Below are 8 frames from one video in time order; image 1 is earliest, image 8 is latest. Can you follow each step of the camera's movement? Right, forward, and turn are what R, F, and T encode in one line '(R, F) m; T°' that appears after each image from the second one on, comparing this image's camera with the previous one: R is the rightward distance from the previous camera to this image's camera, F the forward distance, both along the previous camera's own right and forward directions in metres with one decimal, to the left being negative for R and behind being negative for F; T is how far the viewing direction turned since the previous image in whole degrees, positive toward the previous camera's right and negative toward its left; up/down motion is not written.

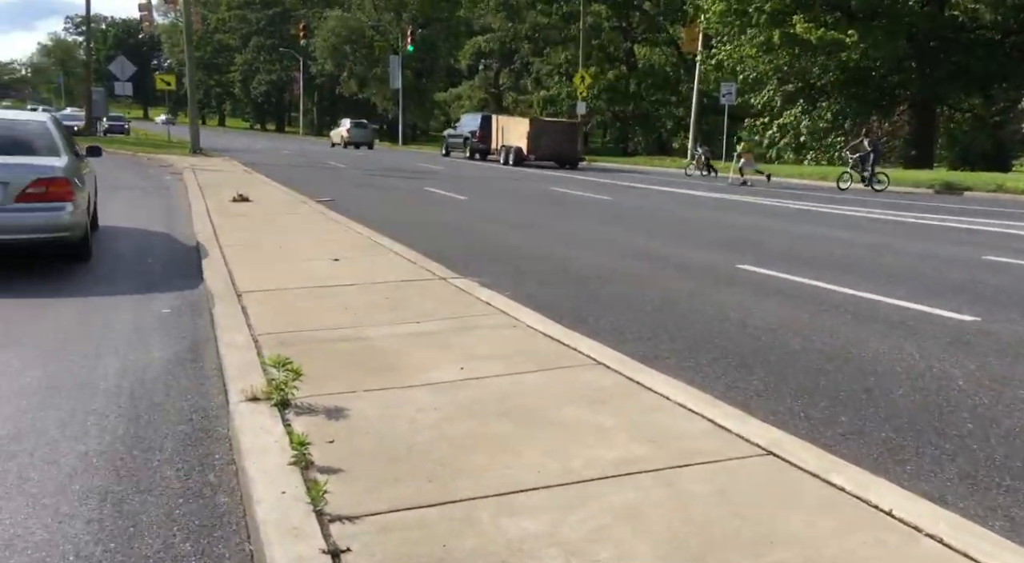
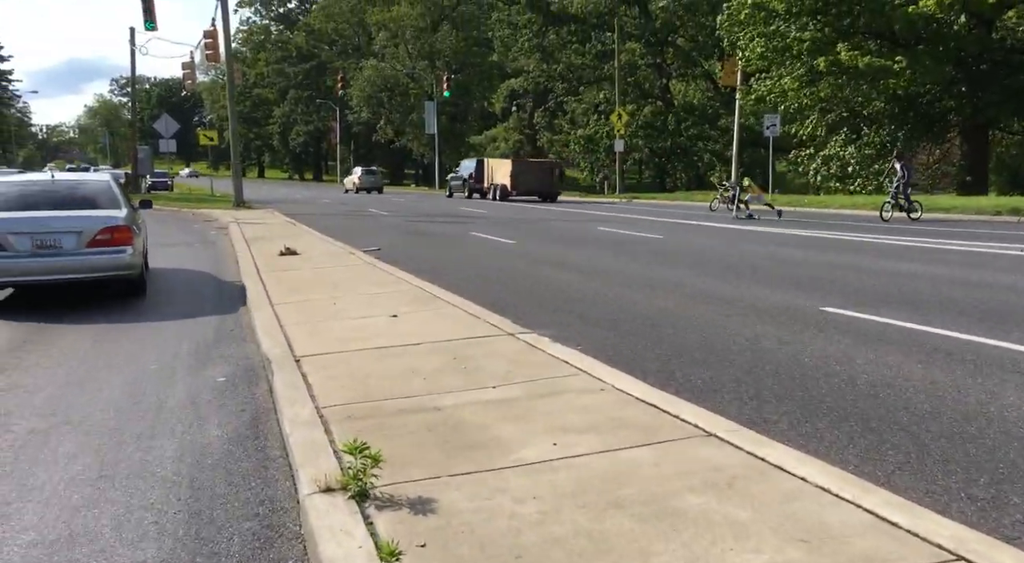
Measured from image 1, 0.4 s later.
(-0.3, +0.5) m; -3°
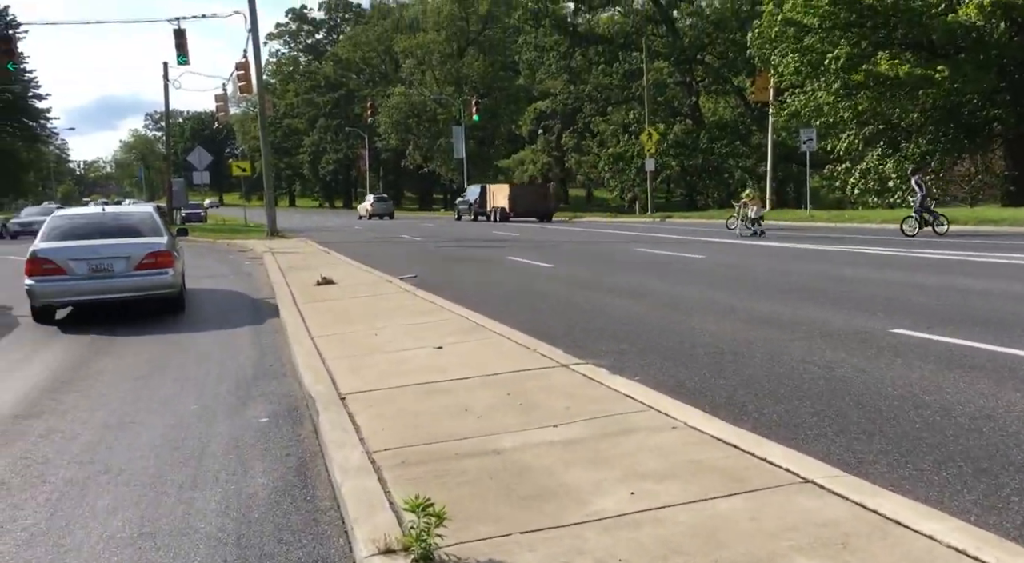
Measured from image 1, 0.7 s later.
(-0.2, +0.4) m; -2°
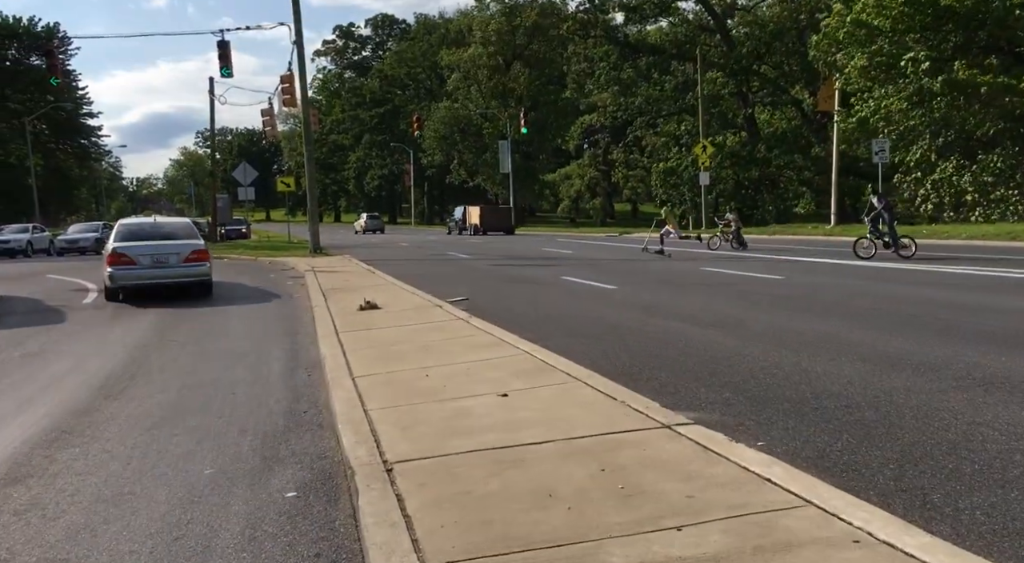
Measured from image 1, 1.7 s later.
(-0.3, +1.4) m; -3°
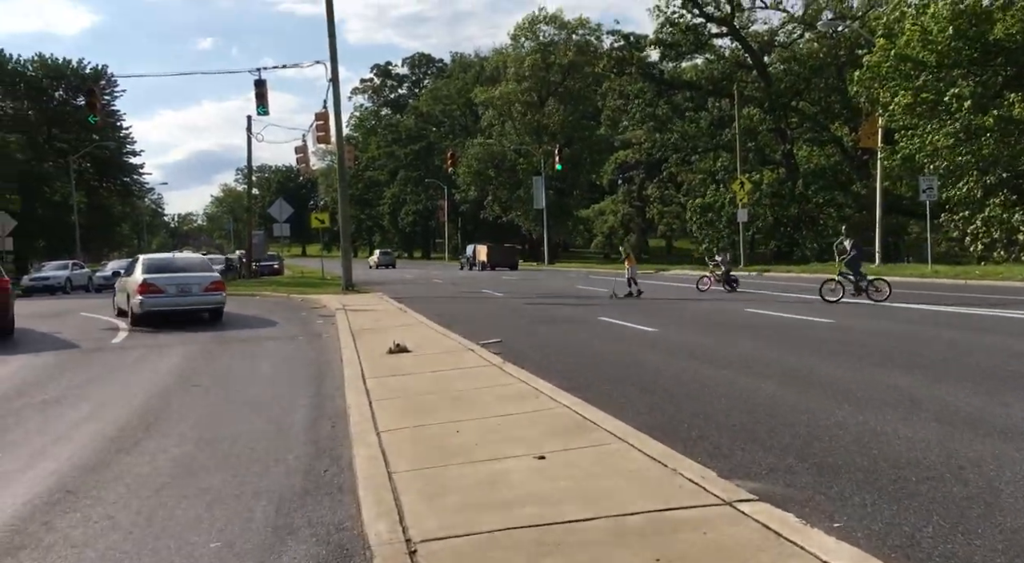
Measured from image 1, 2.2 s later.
(0.0, +0.6) m; -2°
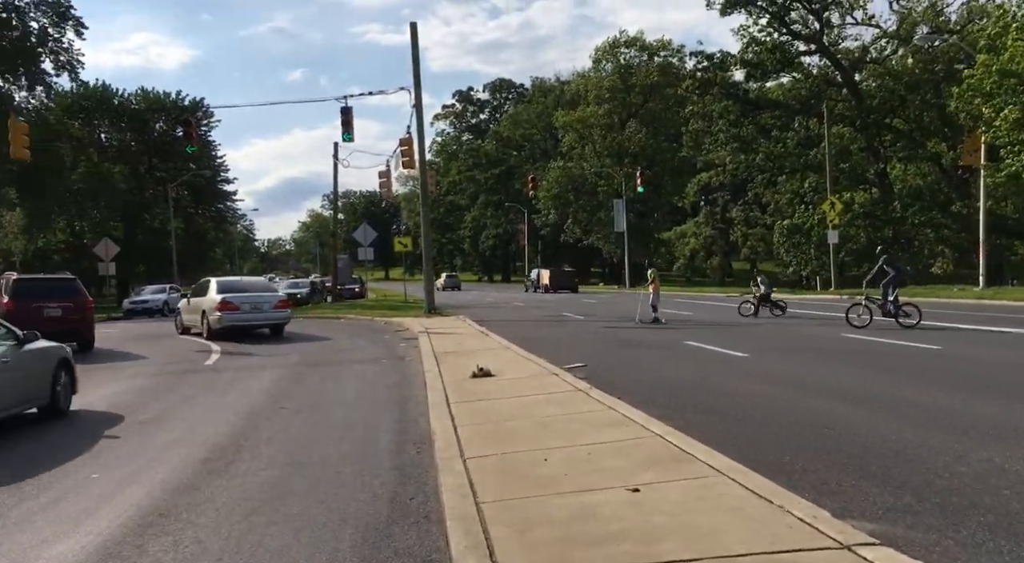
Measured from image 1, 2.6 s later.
(-0.1, +0.2) m; -5°
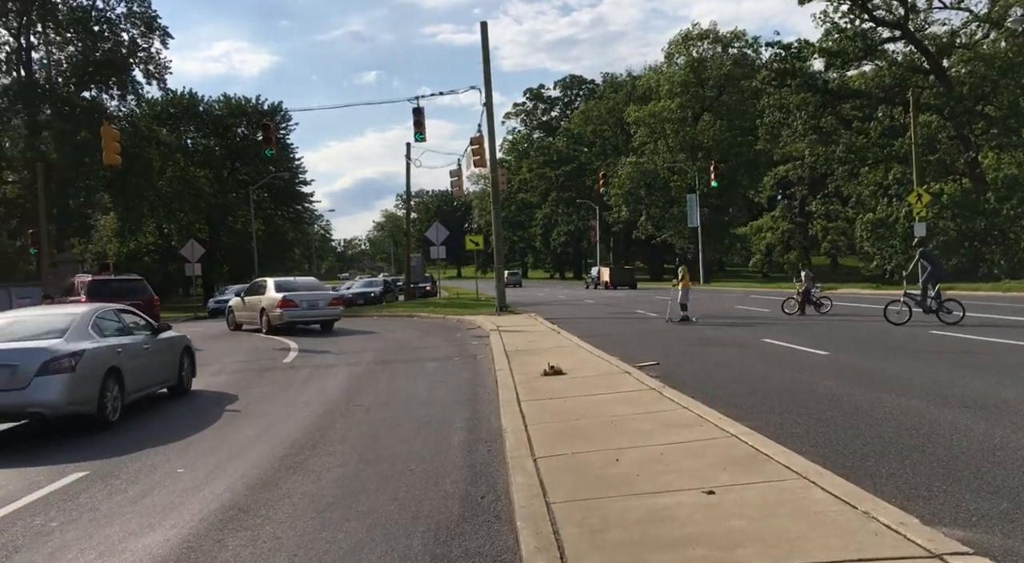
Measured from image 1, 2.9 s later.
(0.0, +0.1) m; -5°
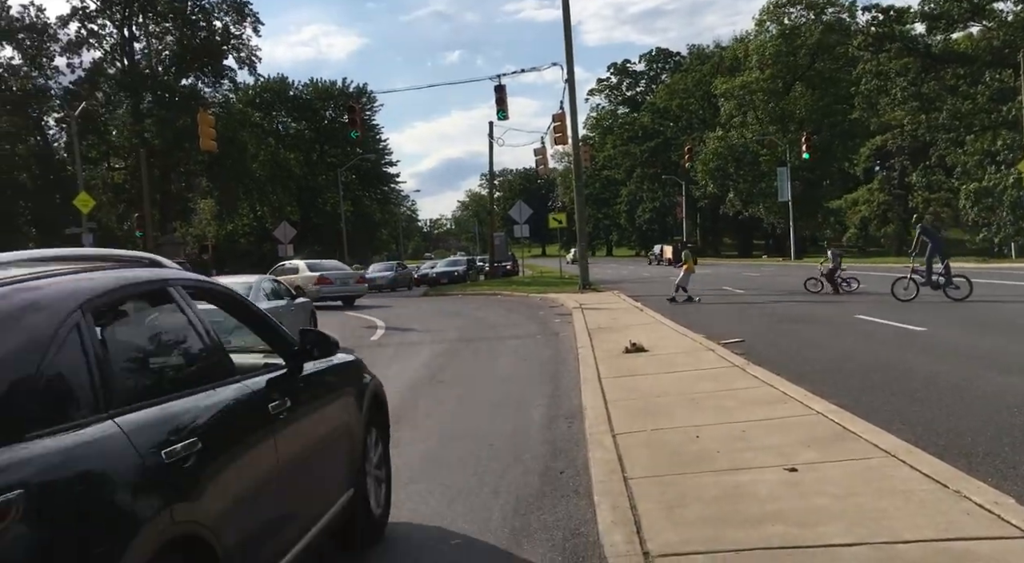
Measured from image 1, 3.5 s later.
(+0.1, 0.0) m; -6°
